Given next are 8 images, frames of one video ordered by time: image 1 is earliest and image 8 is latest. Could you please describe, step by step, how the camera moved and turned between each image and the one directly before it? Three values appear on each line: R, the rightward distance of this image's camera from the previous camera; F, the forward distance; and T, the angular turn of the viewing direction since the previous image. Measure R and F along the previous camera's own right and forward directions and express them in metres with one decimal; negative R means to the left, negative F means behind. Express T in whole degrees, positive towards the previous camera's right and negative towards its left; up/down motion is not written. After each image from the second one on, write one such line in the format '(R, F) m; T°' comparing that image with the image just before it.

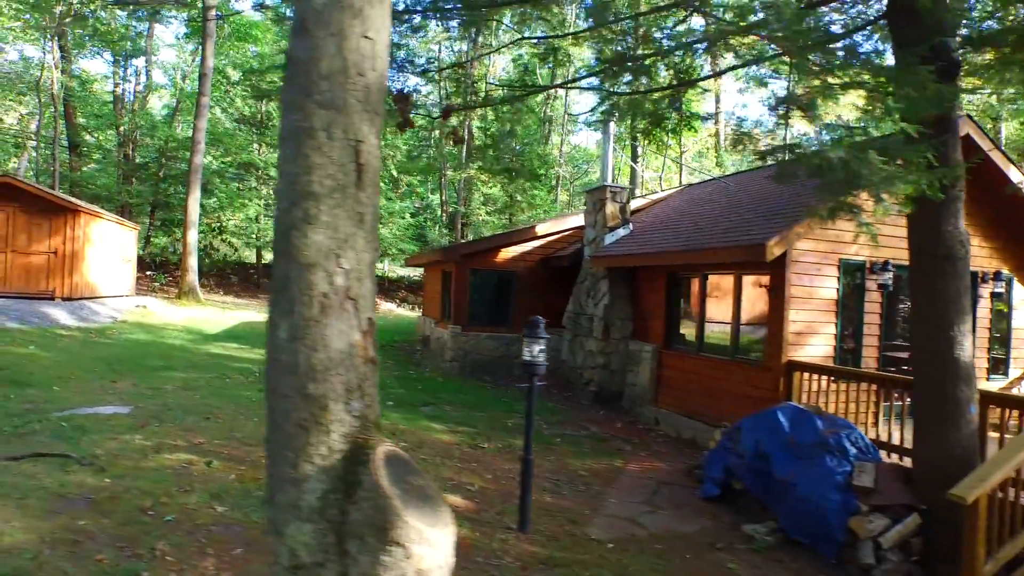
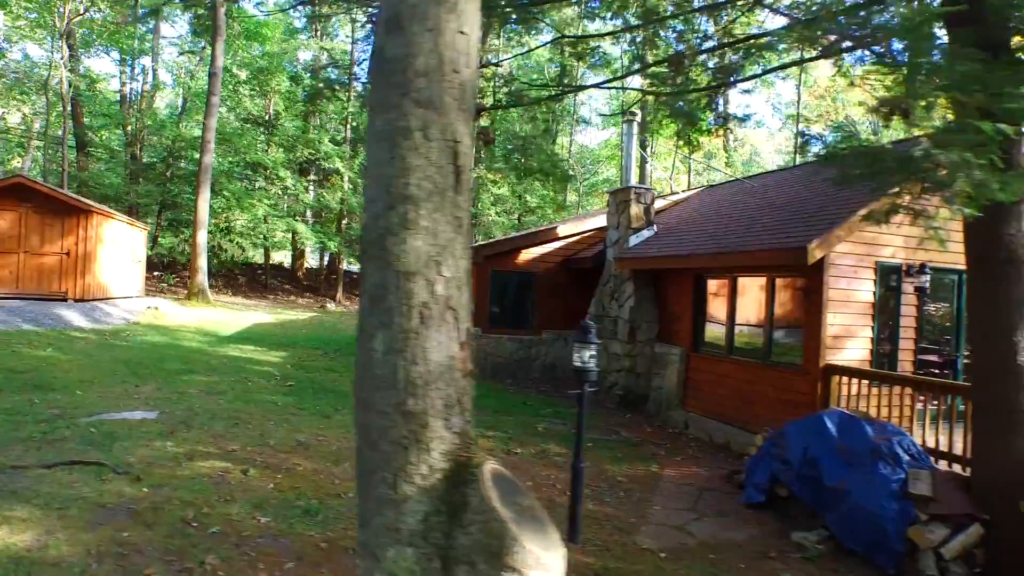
(-0.4, +0.1) m; 0°
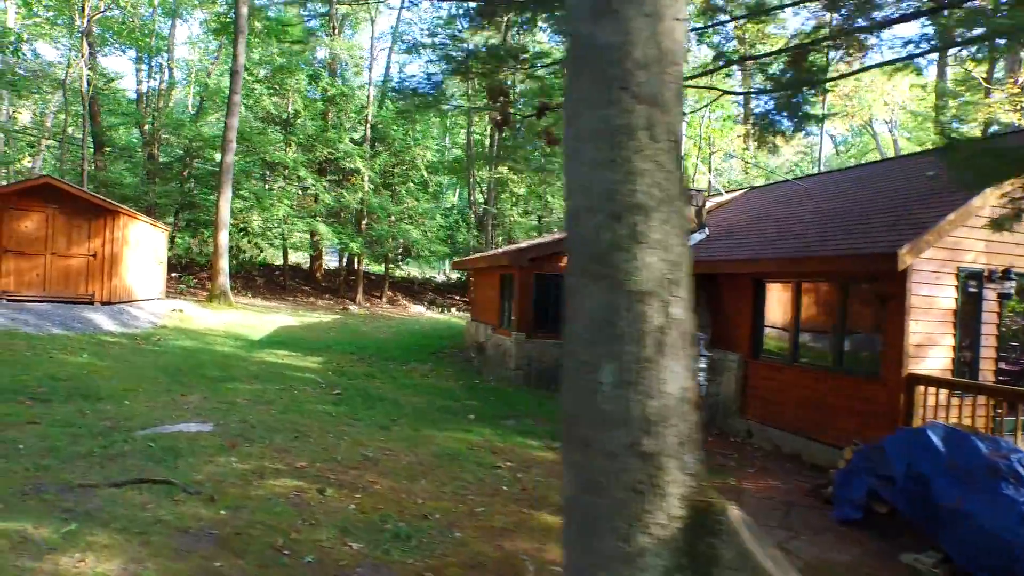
(-0.7, +0.3) m; 0°
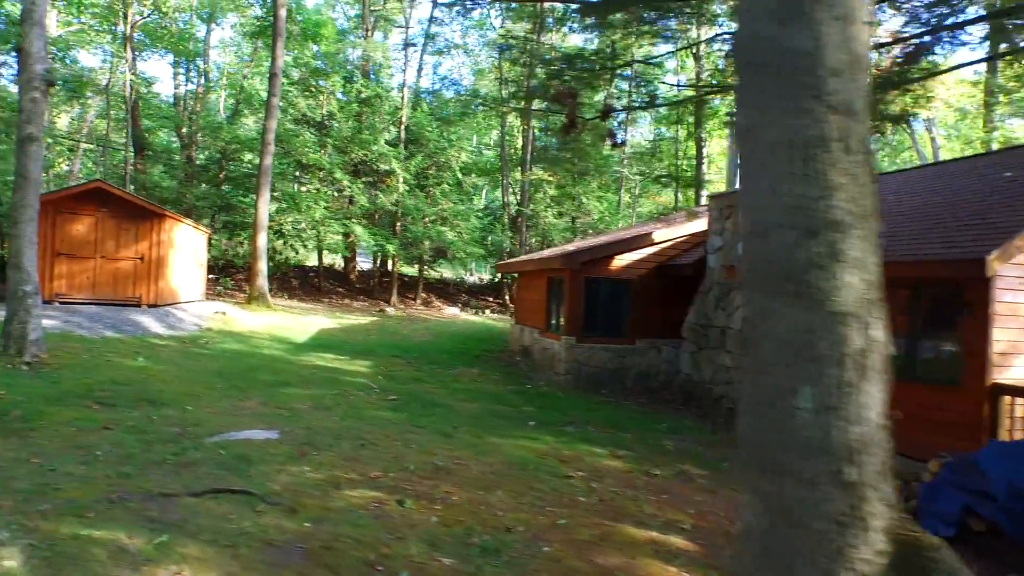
(-0.5, +0.1) m; -2°
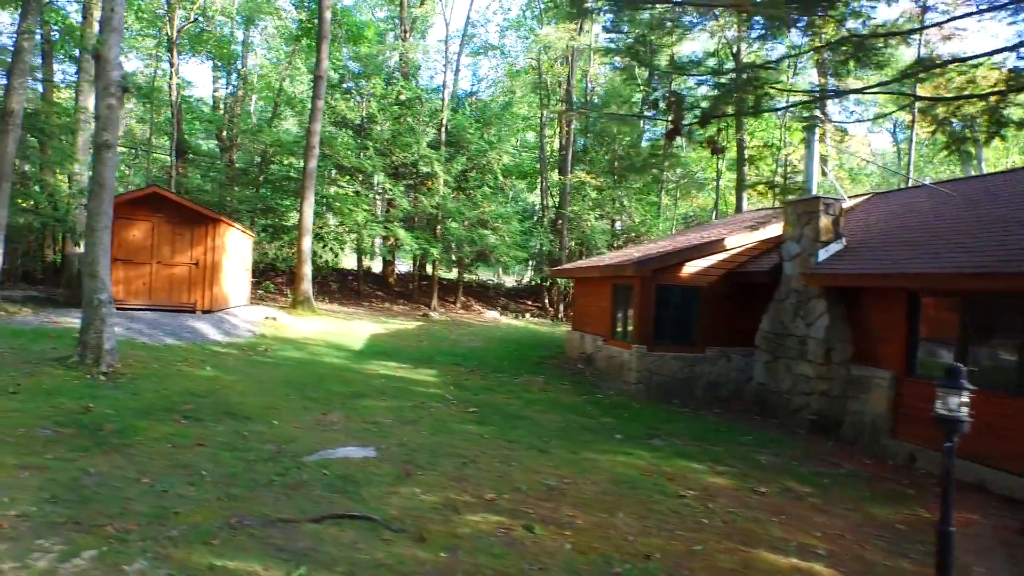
(-0.8, +0.2) m; -1°
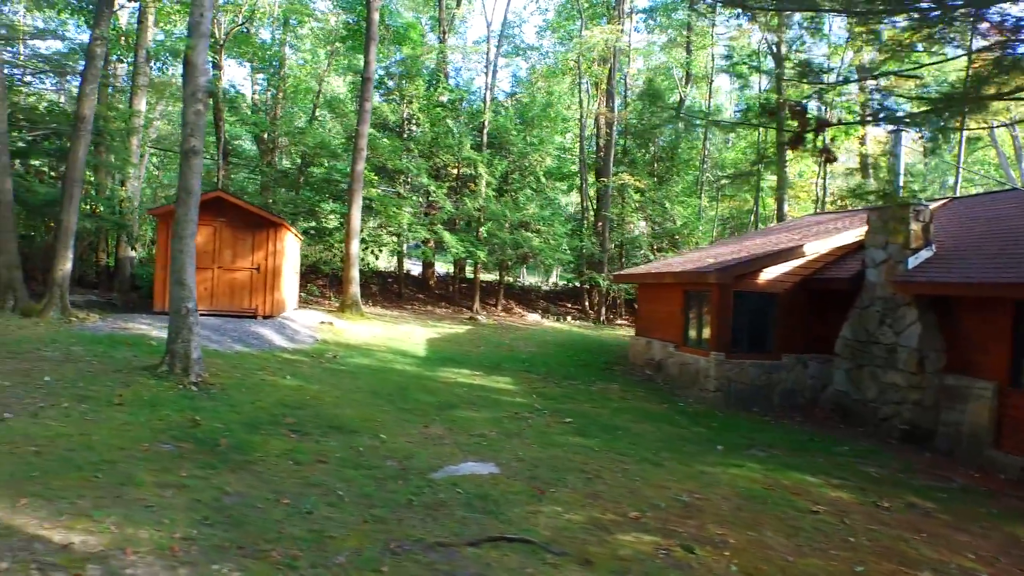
(-1.0, +0.1) m; -1°
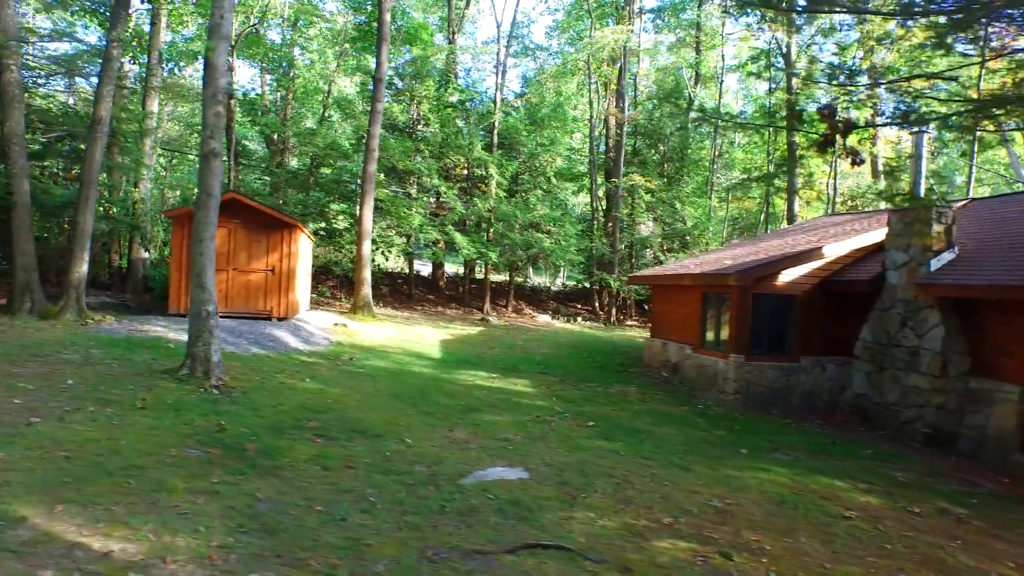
(-0.2, 0.0) m; 0°
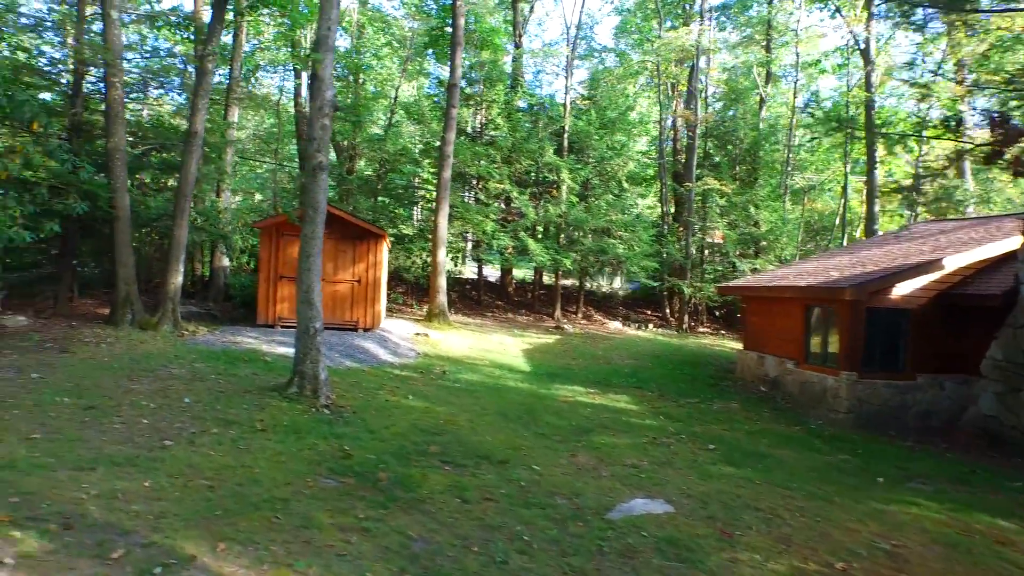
(-0.9, +0.3) m; -3°
